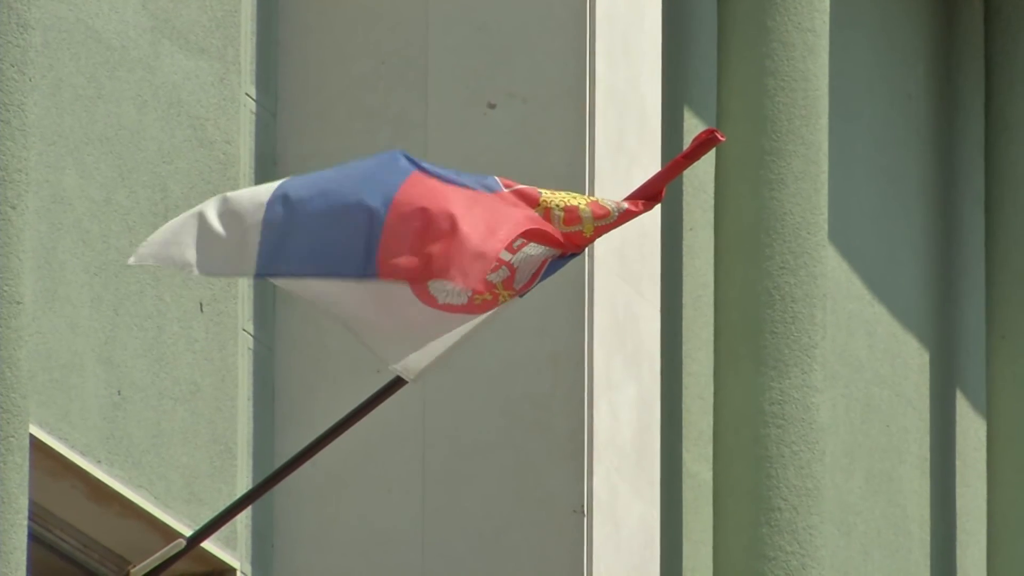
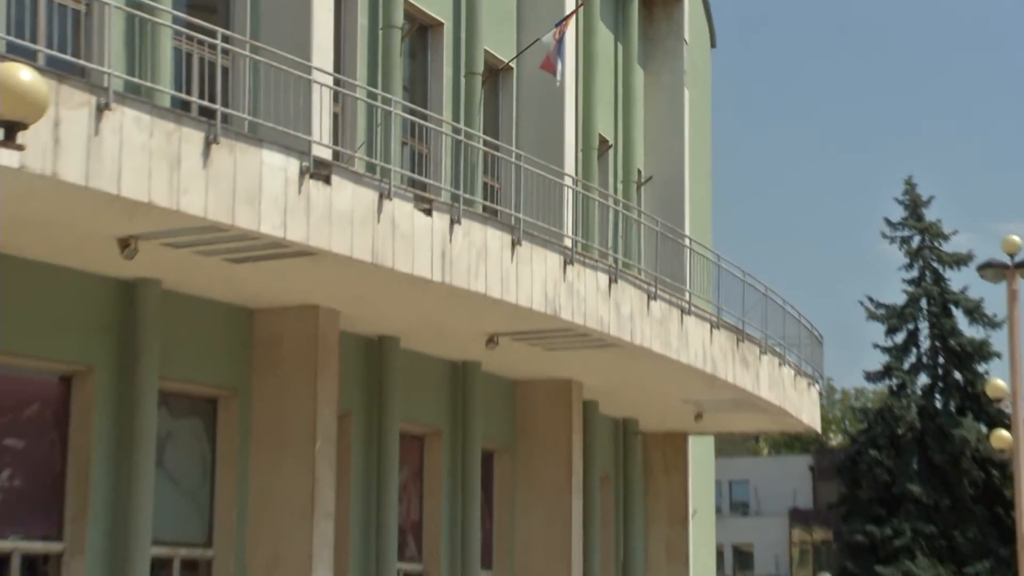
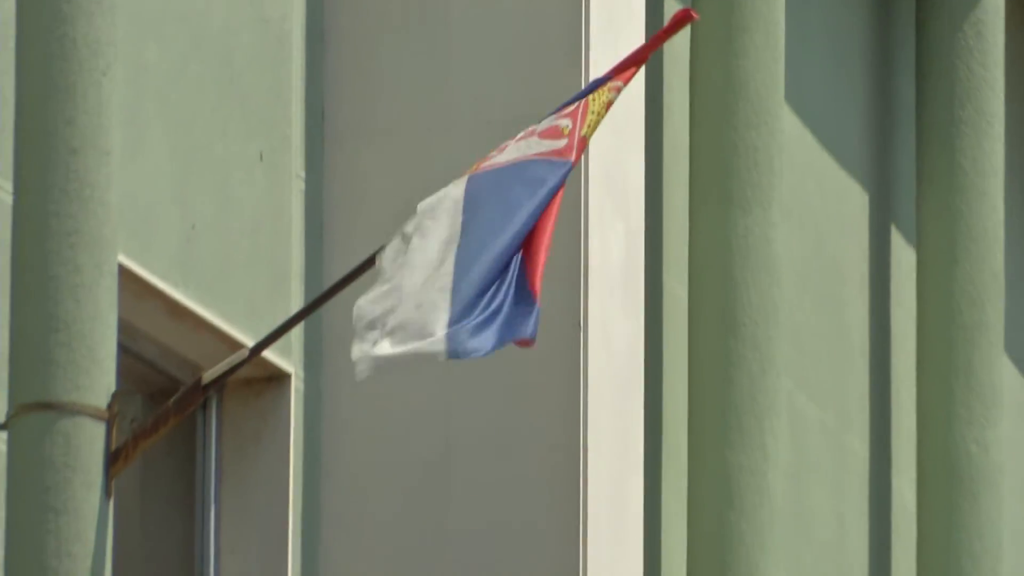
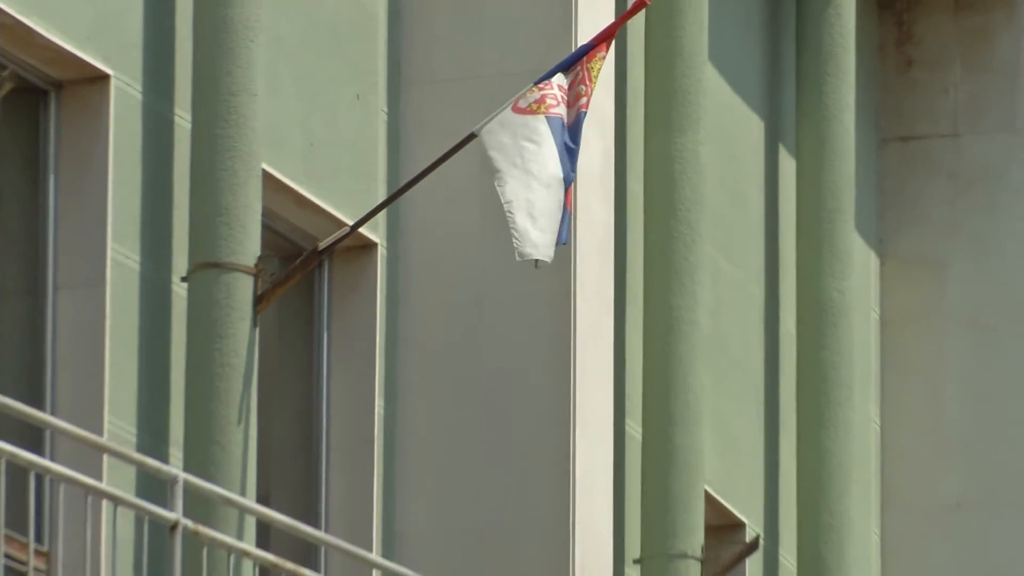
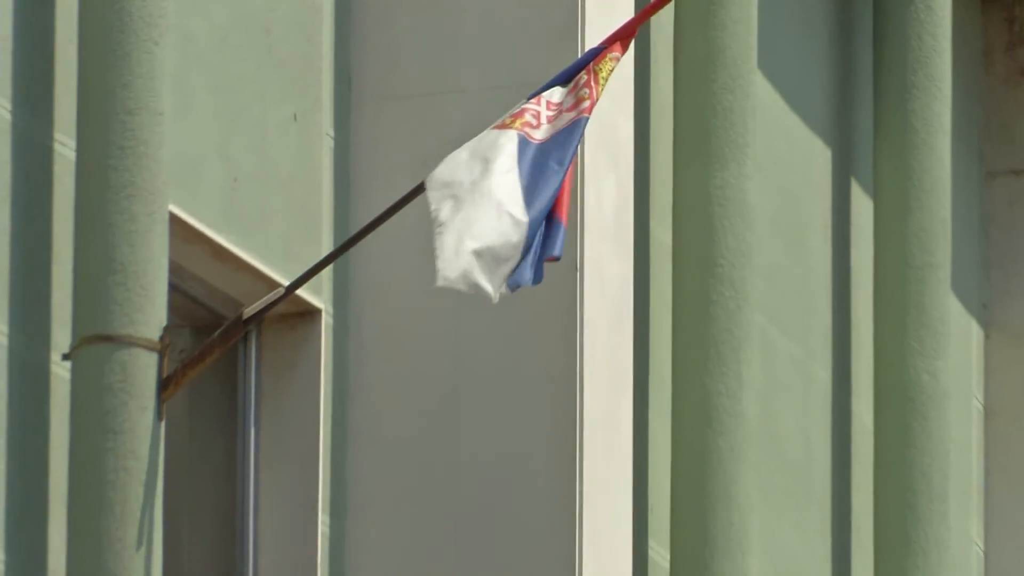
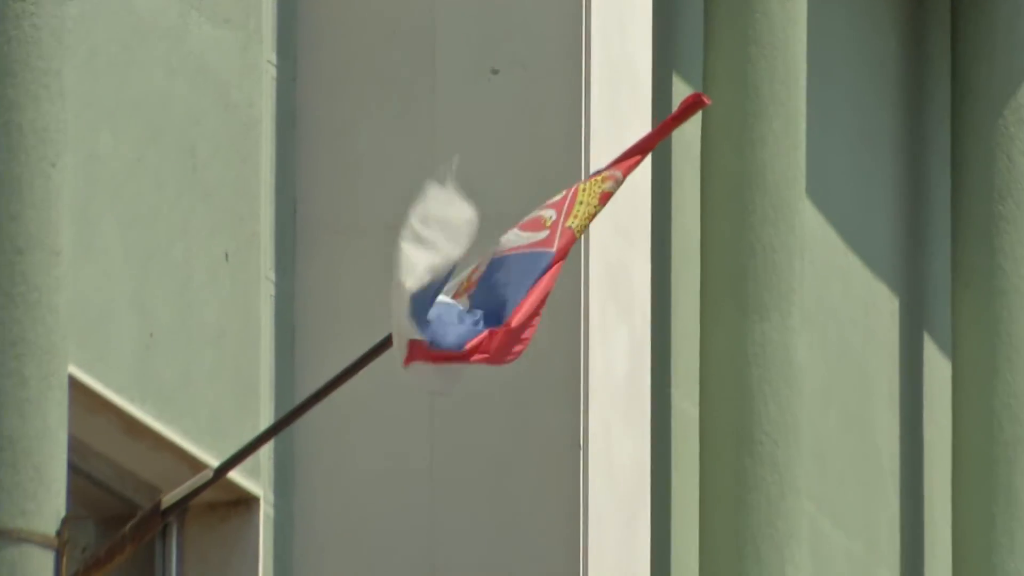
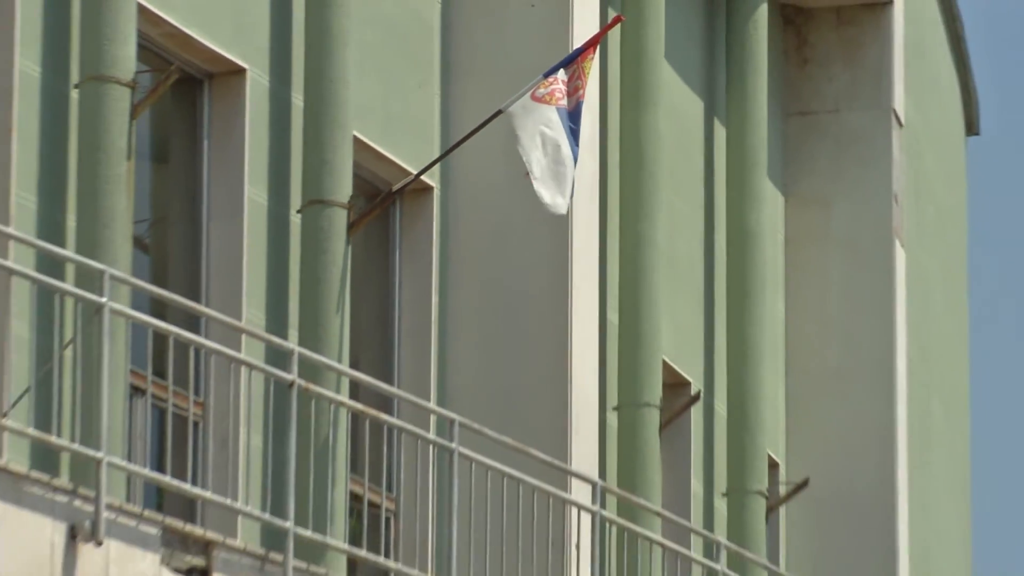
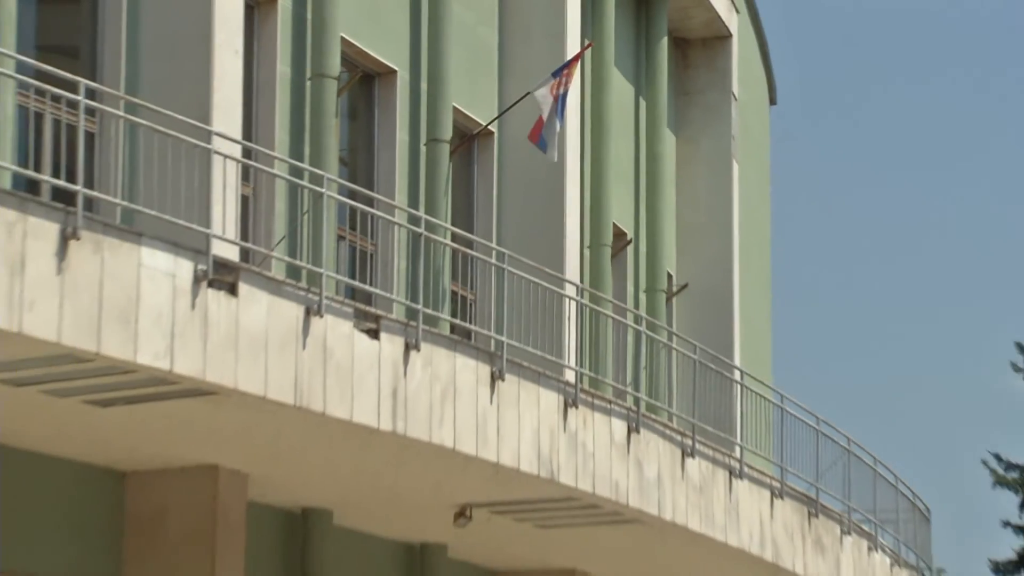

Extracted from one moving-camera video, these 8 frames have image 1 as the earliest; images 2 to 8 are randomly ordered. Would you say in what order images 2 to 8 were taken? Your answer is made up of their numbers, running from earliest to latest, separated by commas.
6, 3, 5, 4, 7, 8, 2
